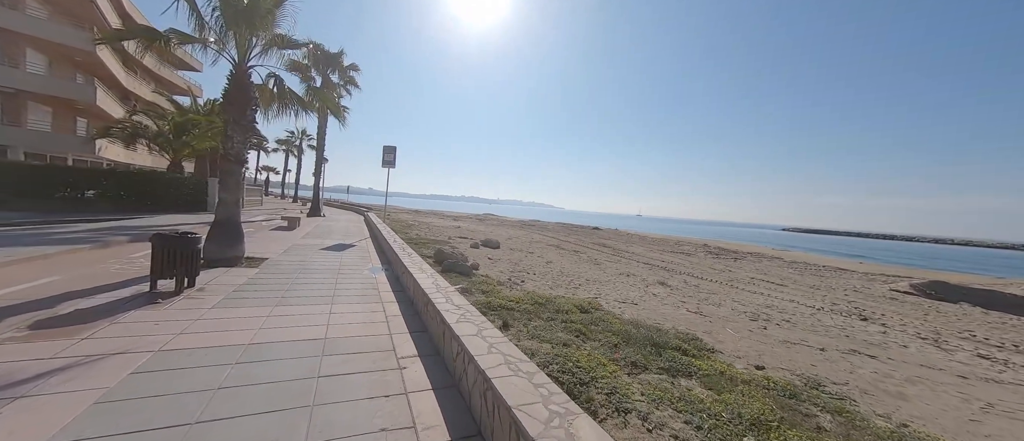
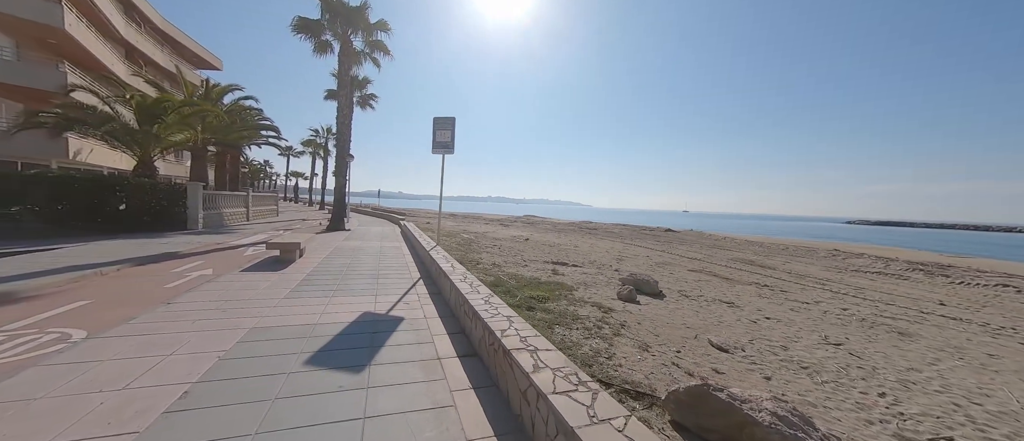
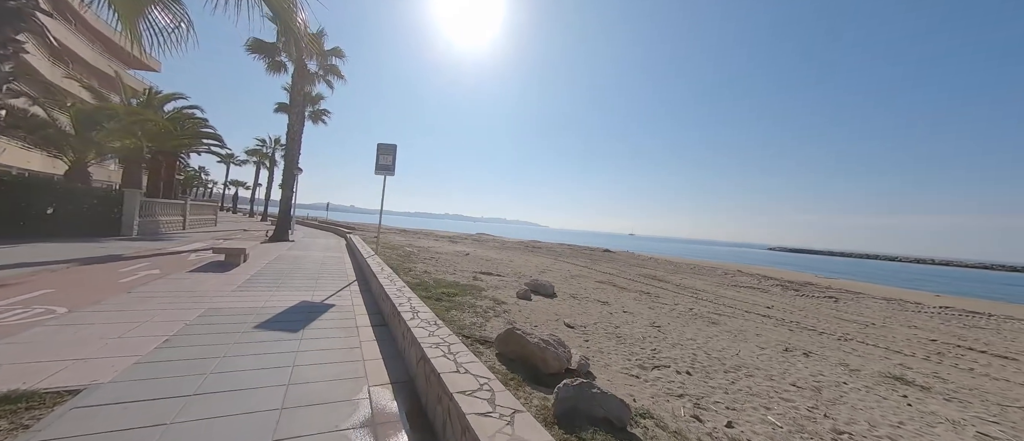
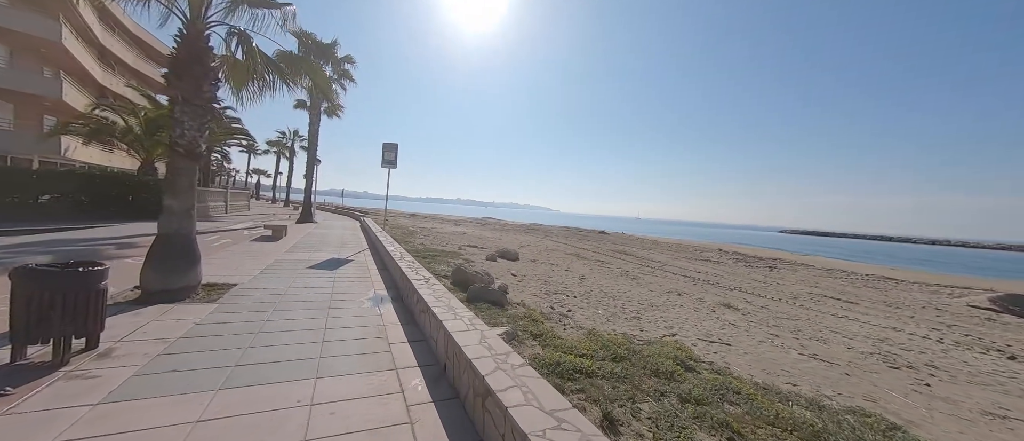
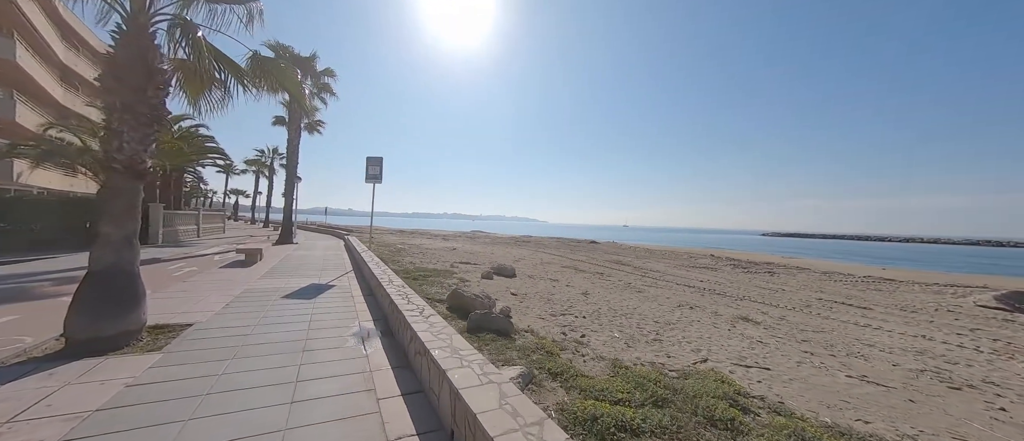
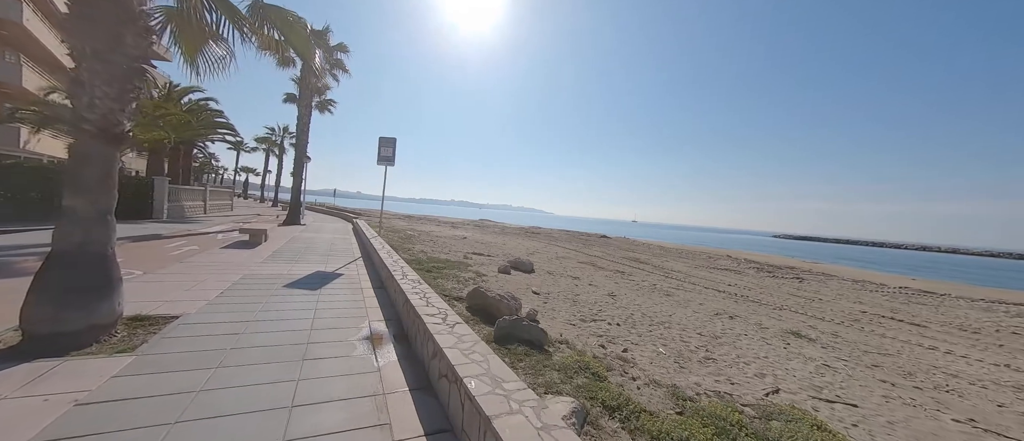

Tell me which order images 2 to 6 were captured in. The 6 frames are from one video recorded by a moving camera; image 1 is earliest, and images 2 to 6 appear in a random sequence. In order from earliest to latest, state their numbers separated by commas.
4, 5, 6, 3, 2
